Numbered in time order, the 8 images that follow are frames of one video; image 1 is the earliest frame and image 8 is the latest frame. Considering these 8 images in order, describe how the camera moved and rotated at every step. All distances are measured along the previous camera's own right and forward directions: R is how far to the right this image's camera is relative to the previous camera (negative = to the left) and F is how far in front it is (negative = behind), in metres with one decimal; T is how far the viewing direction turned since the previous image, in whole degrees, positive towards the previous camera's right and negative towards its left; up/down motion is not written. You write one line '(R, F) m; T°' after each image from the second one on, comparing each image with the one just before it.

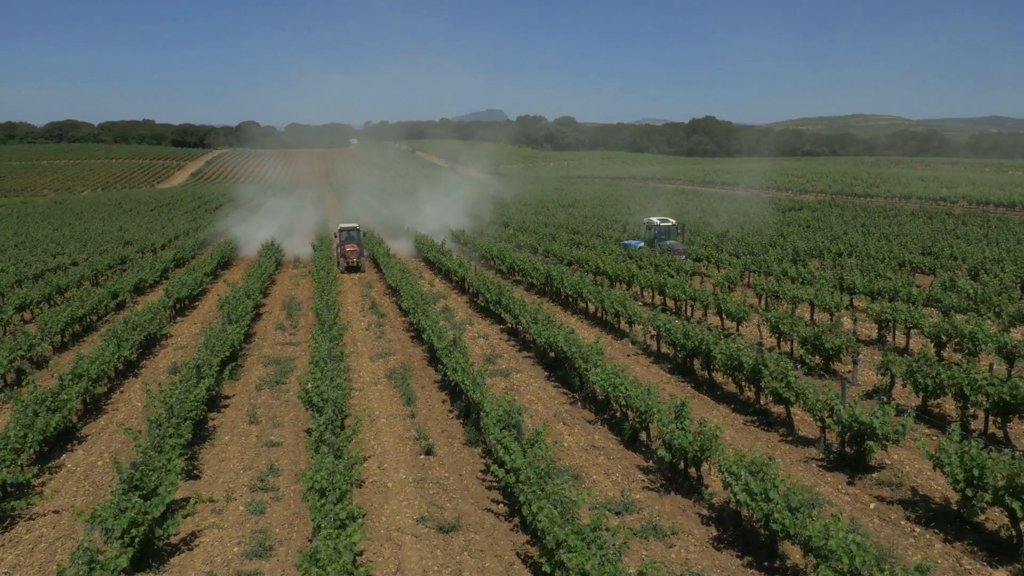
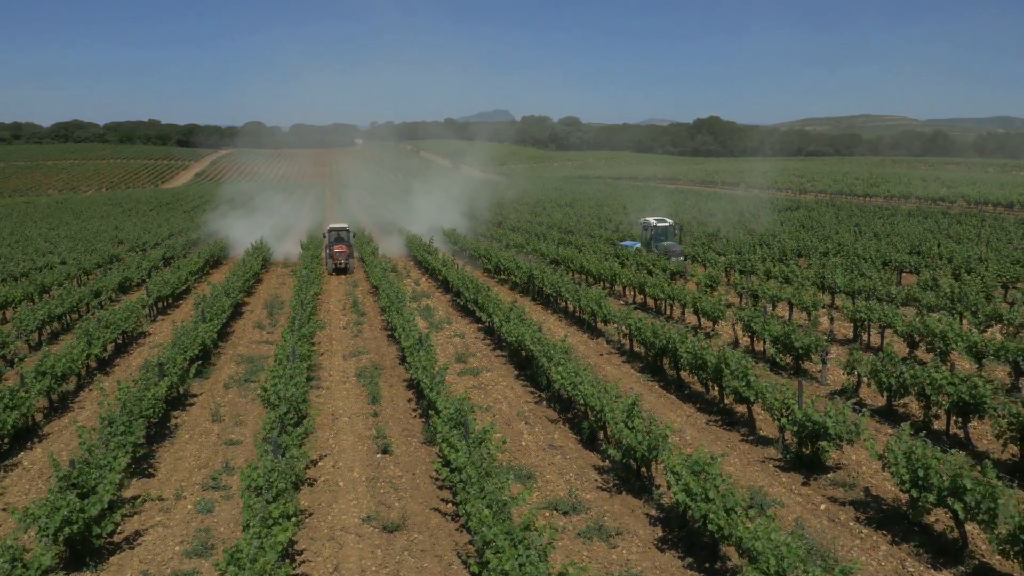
(+0.6, +0.1) m; -1°
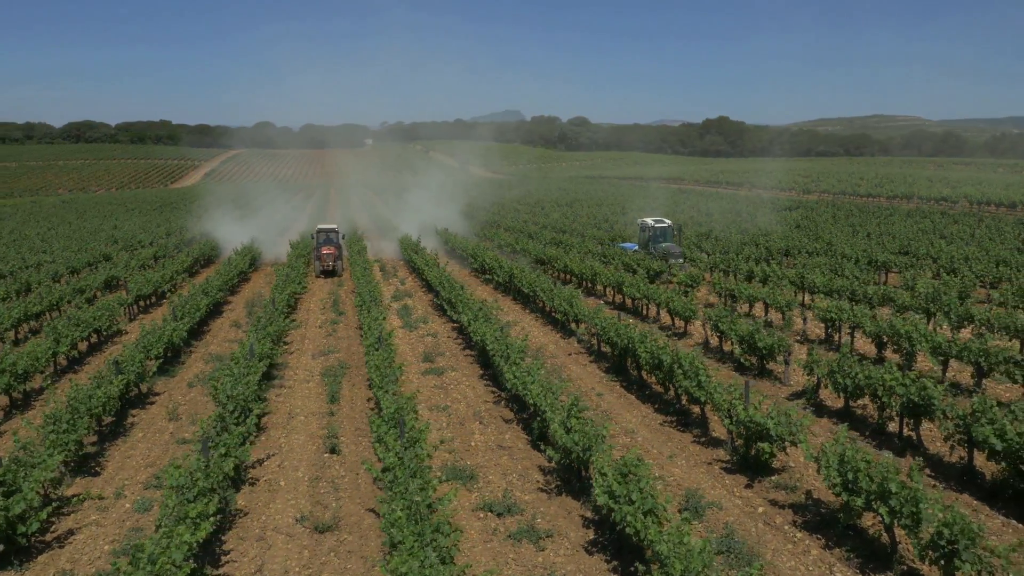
(+0.7, +0.1) m; -1°
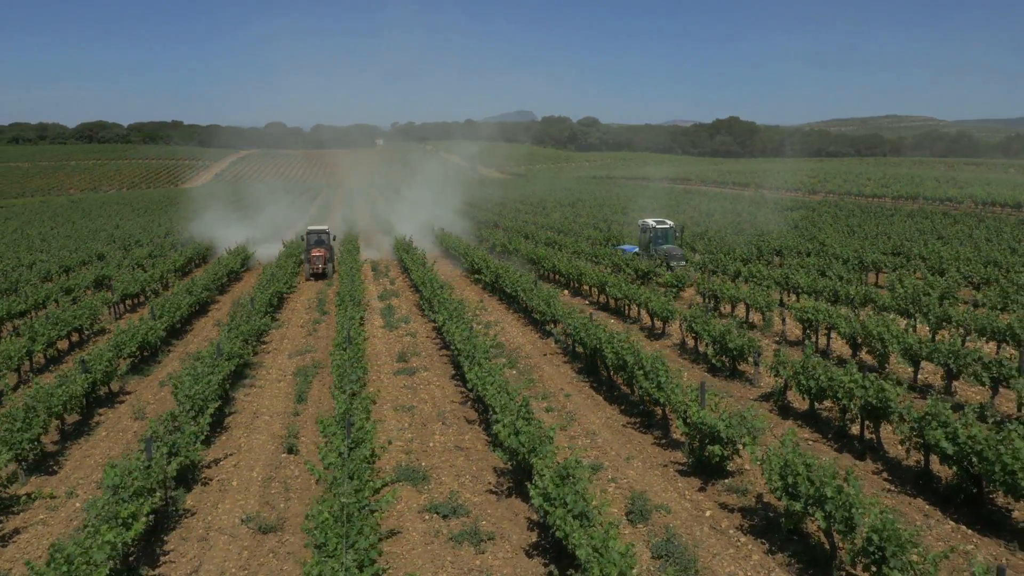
(+0.6, +0.1) m; -1°
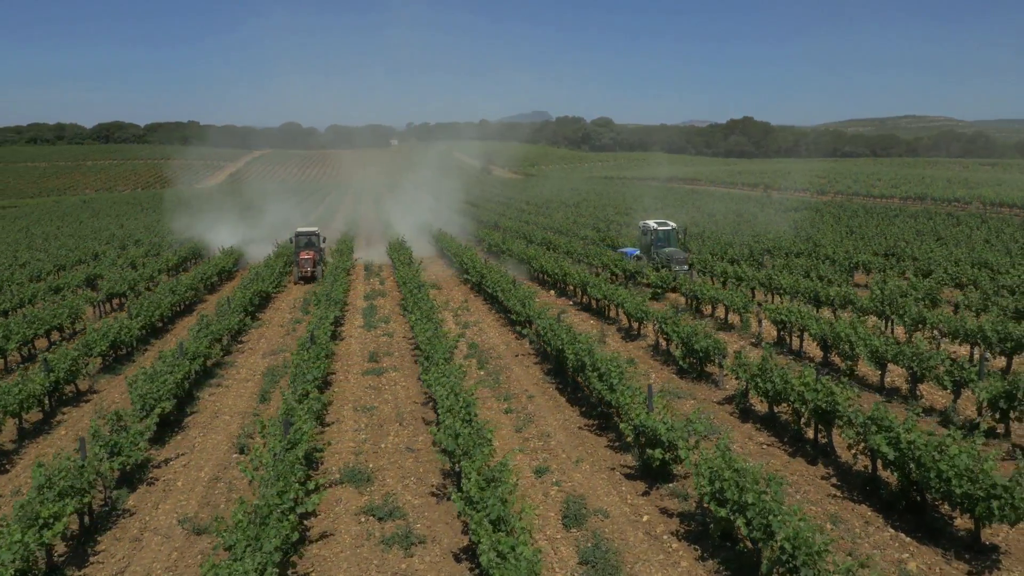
(+0.7, +0.1) m; -1°
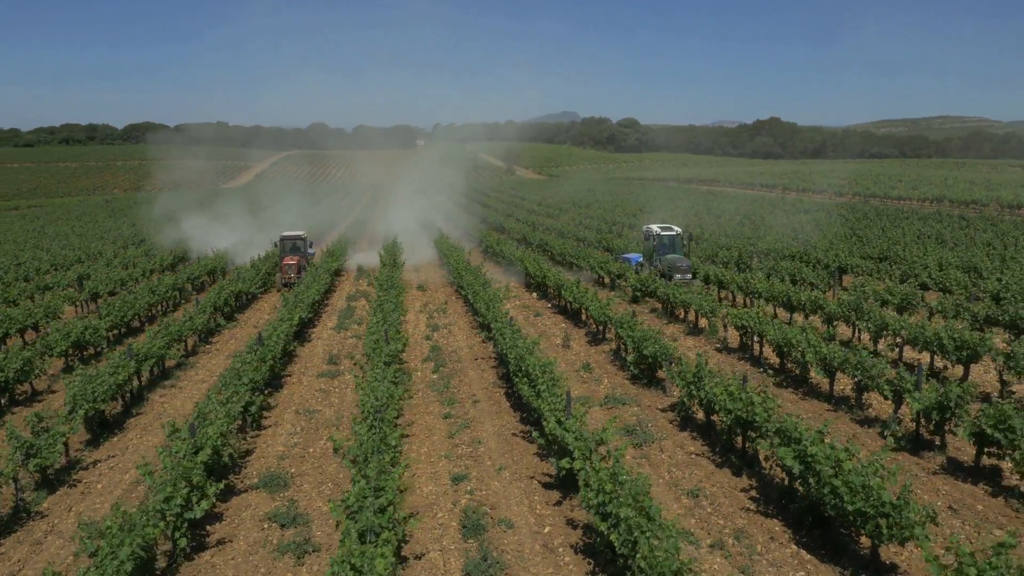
(+1.1, +0.2) m; -2°
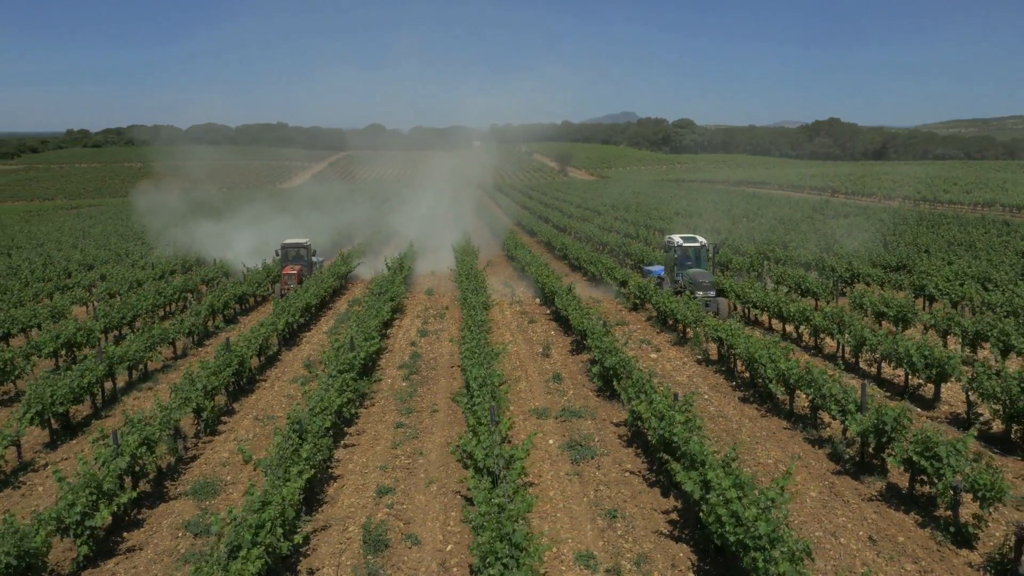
(+1.3, +0.2) m; -4°
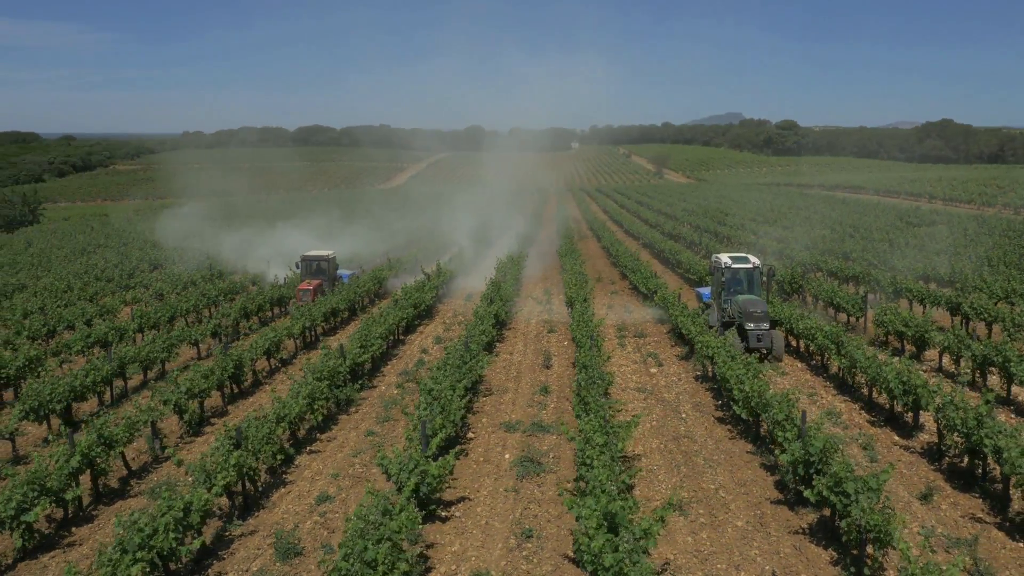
(+1.7, 0.0) m; -7°
